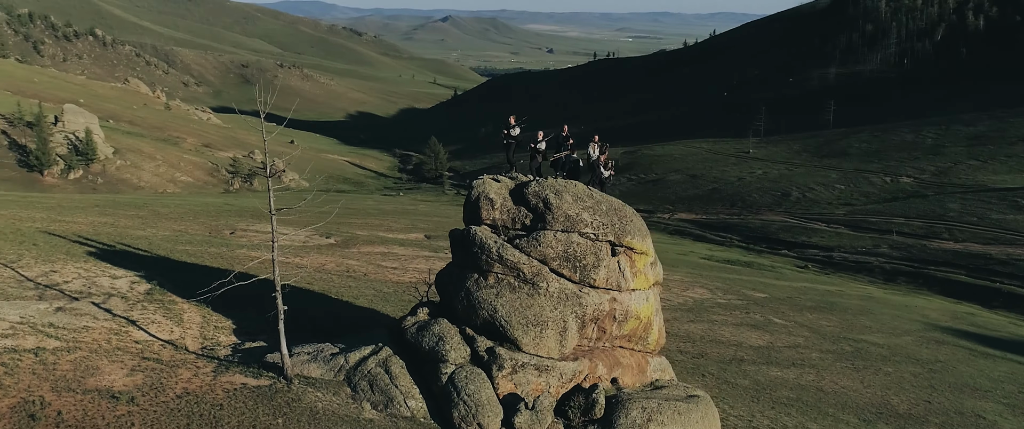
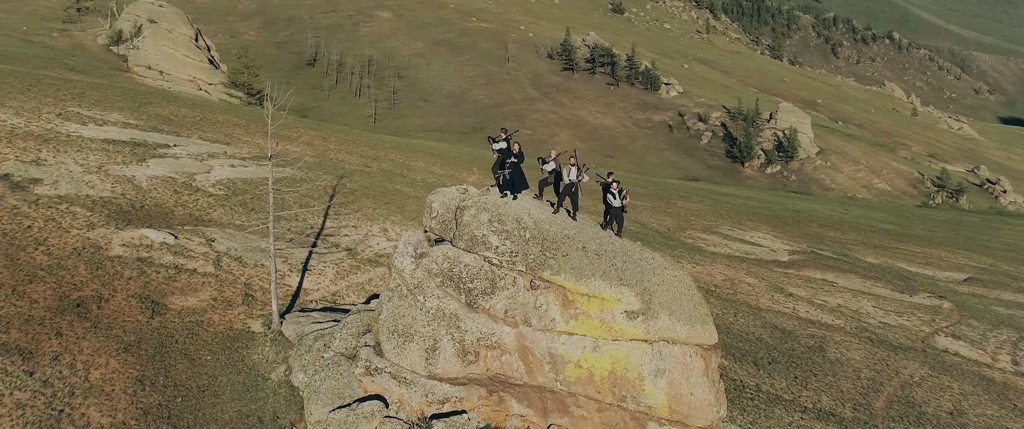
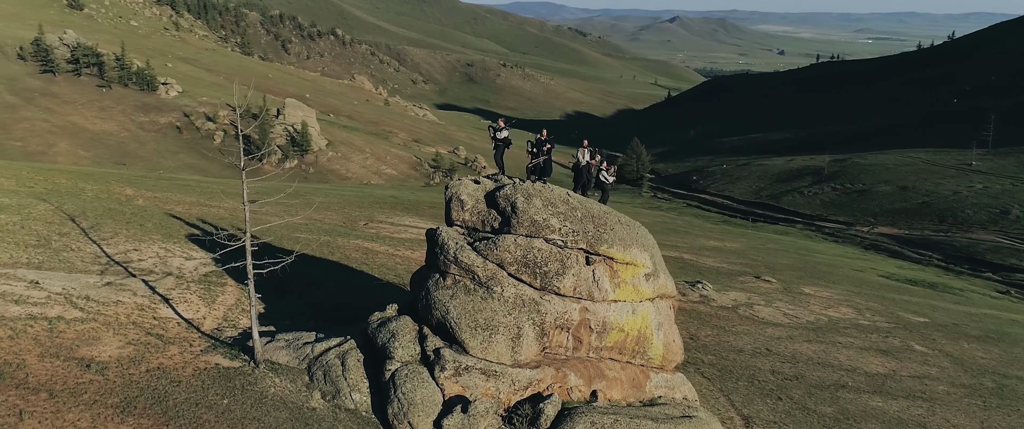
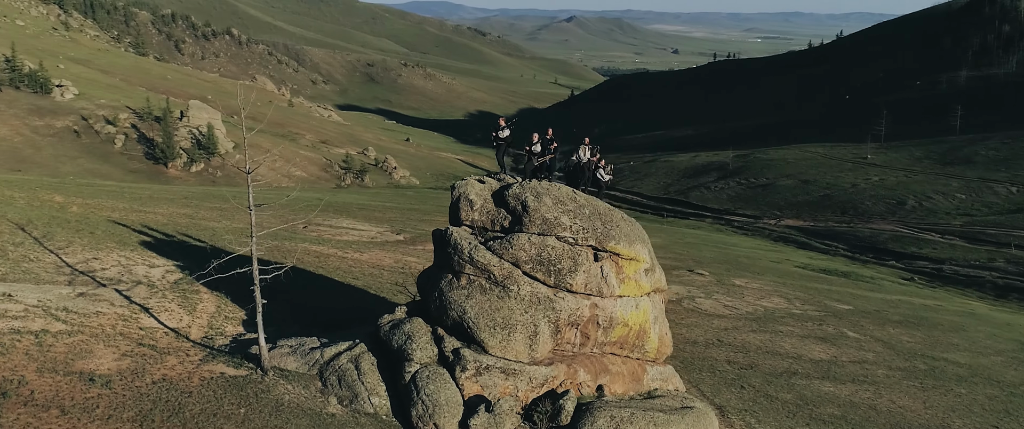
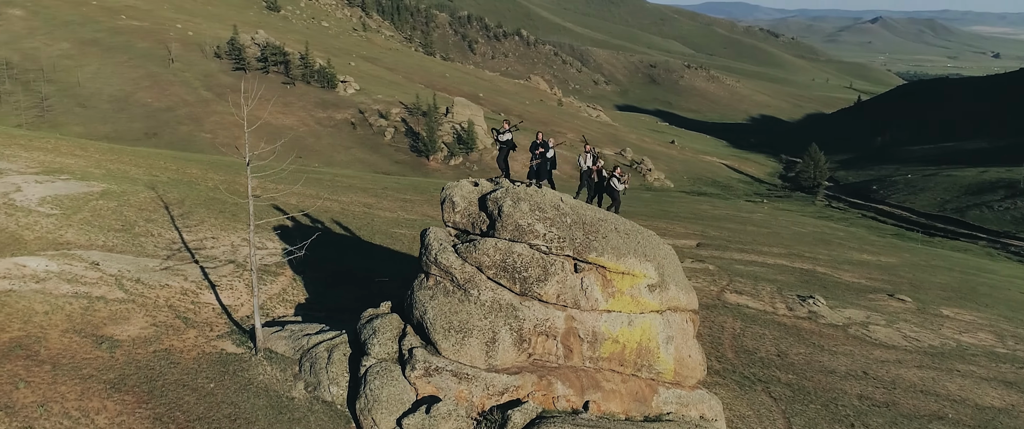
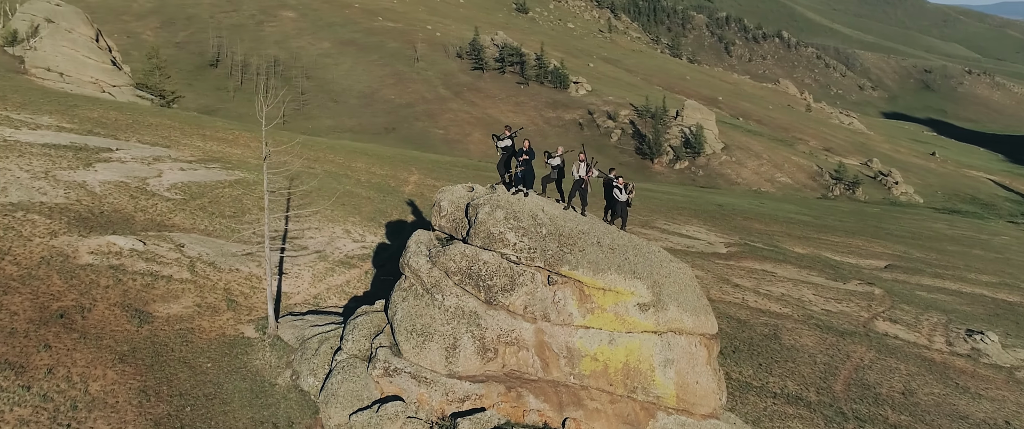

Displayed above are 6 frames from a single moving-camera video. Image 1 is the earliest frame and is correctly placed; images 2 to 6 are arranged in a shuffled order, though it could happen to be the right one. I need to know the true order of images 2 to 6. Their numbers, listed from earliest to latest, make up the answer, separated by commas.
4, 3, 5, 6, 2
